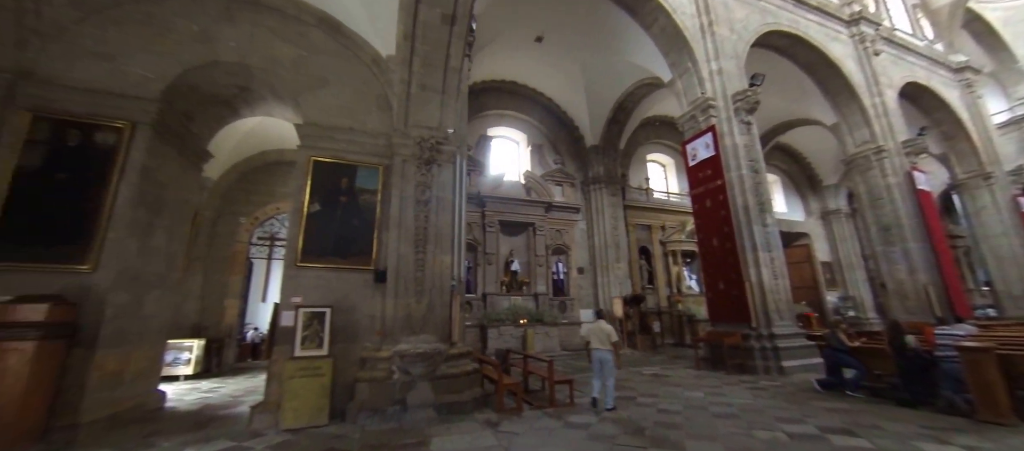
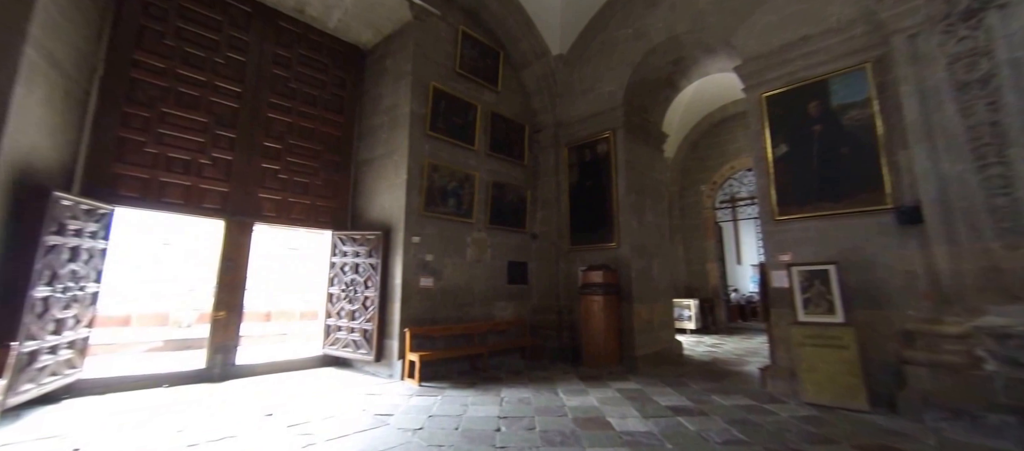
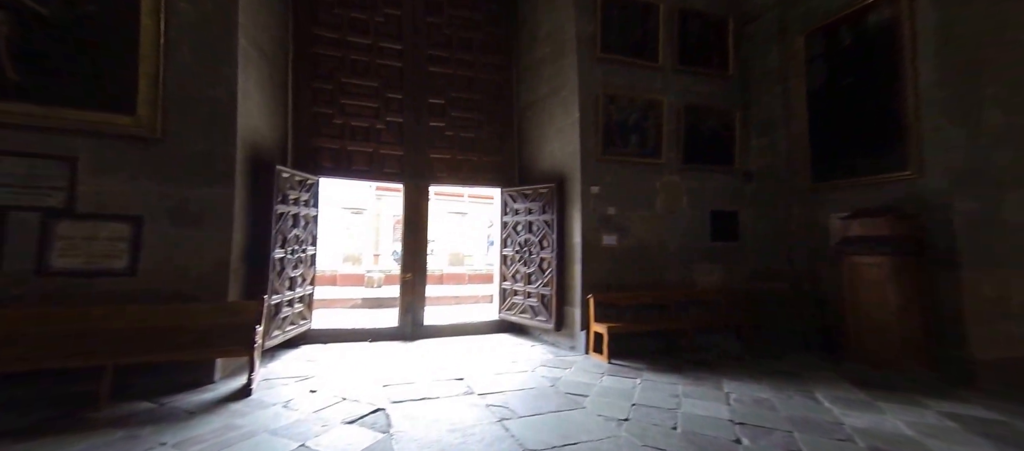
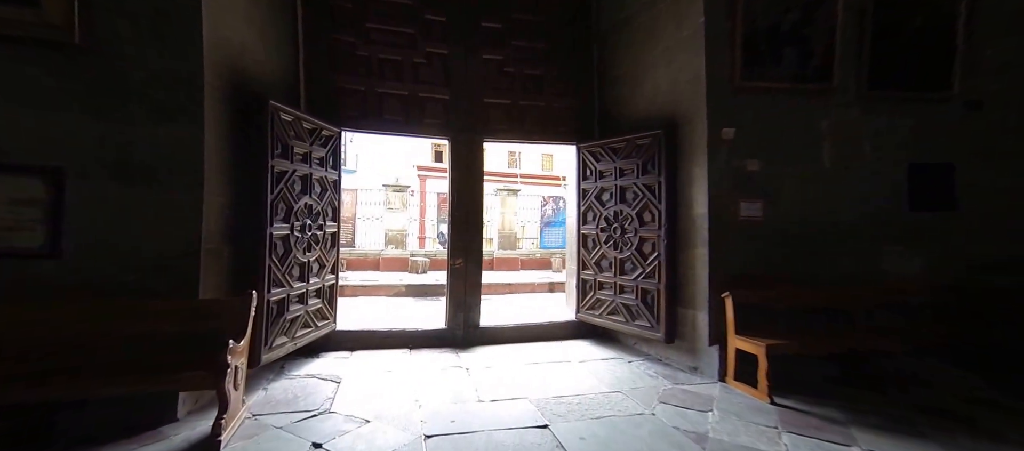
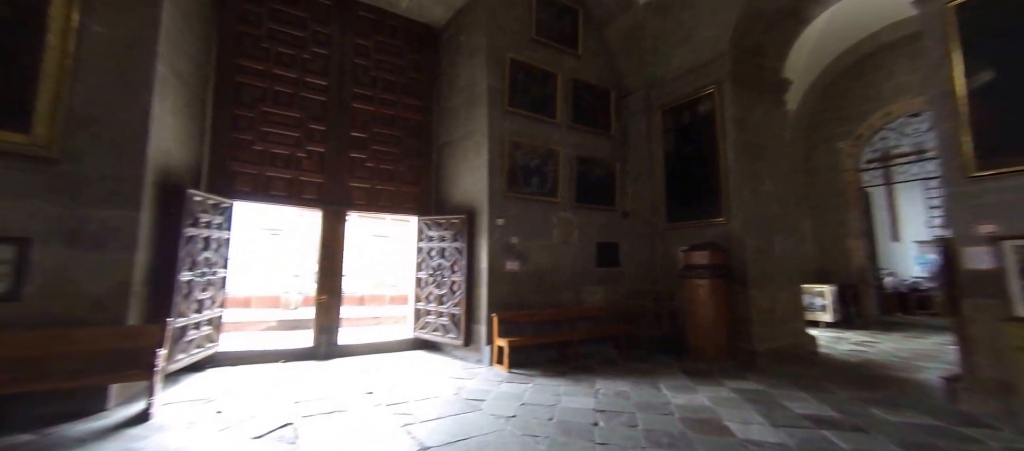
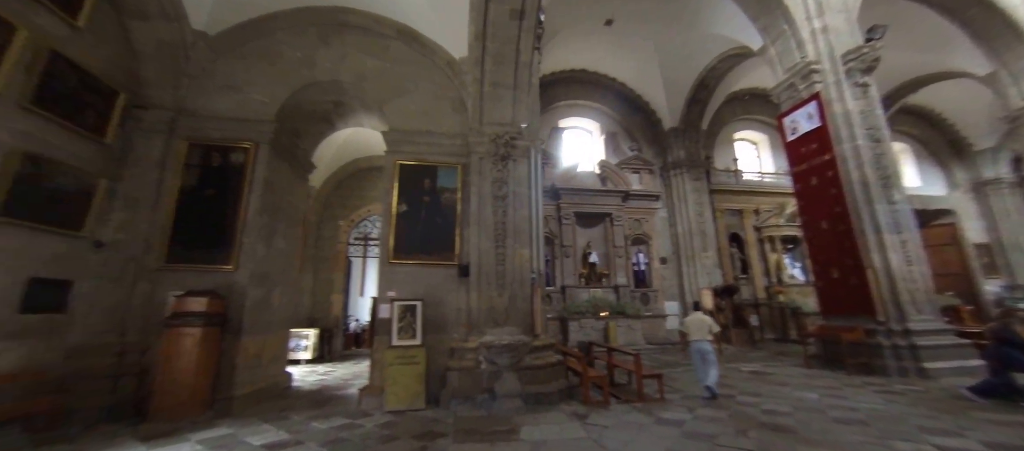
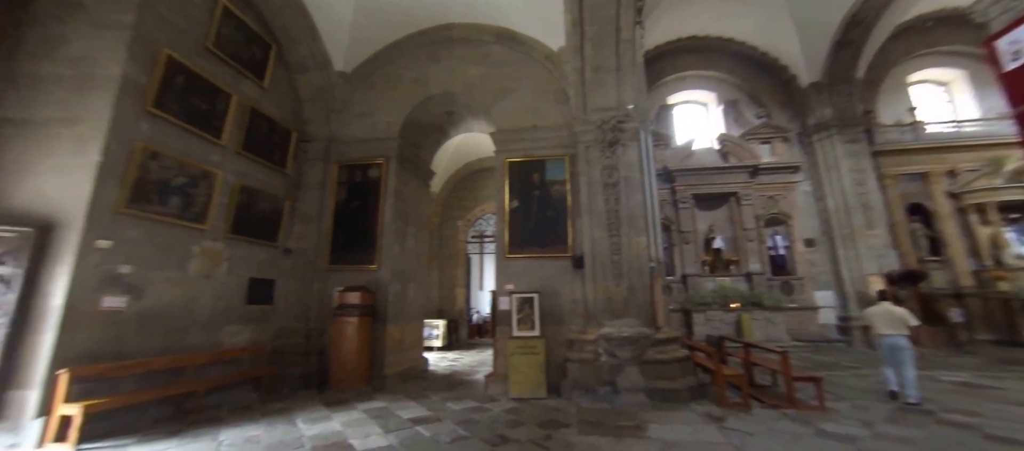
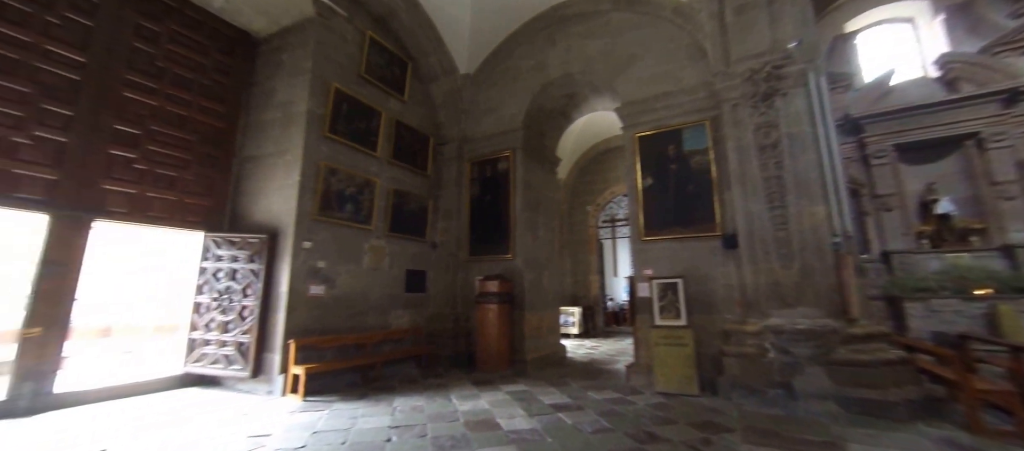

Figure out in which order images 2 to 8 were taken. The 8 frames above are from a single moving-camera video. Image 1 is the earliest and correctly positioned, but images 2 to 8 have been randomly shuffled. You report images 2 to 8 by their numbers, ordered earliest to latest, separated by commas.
6, 7, 8, 2, 5, 3, 4
